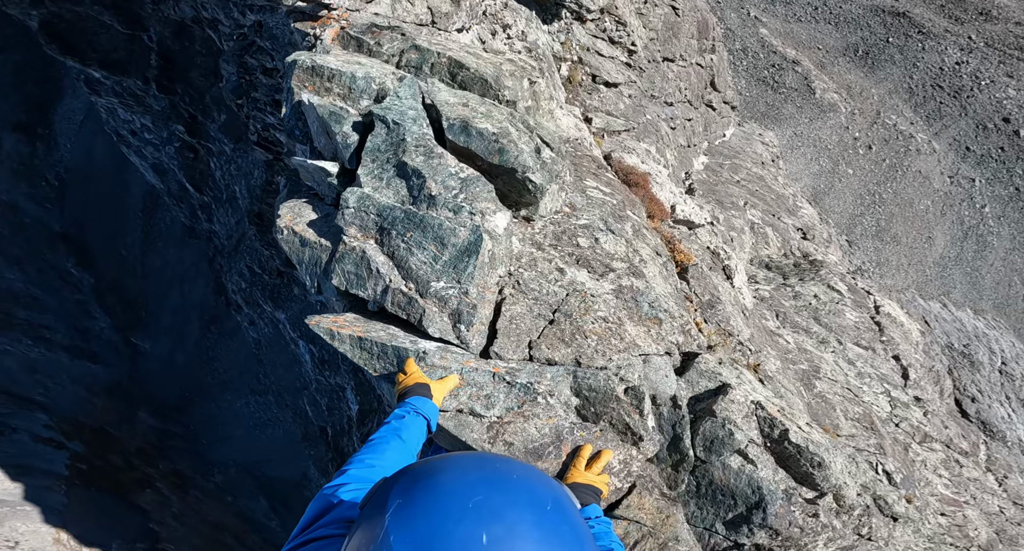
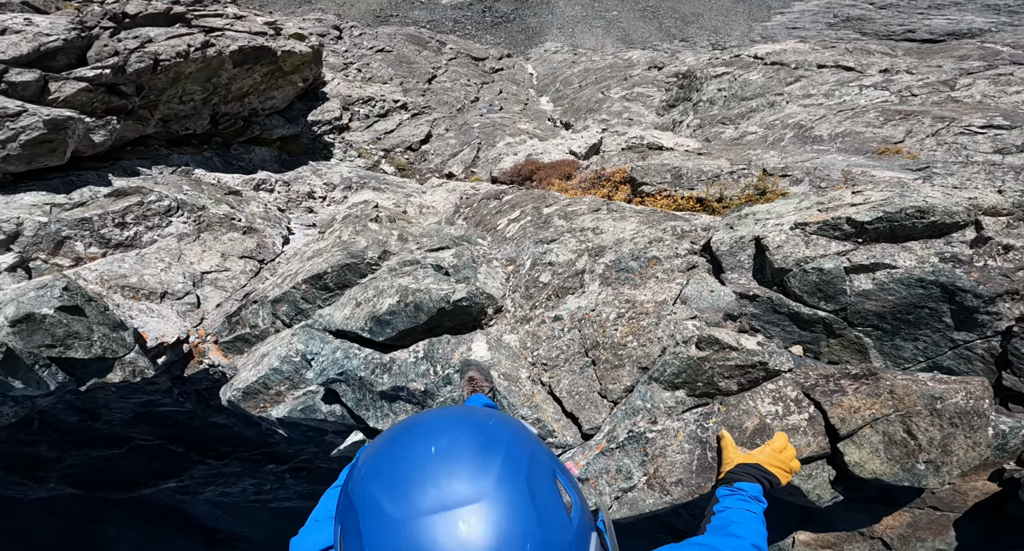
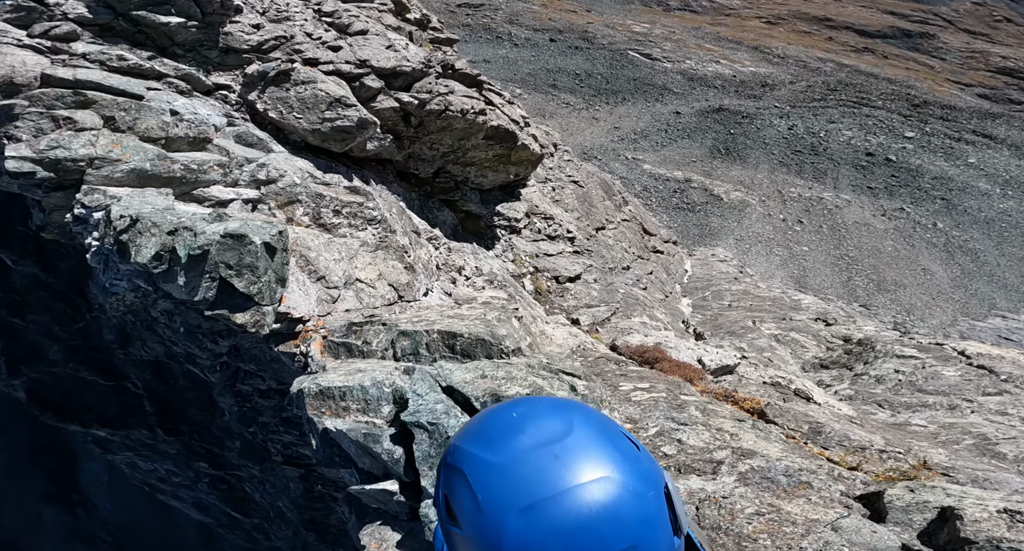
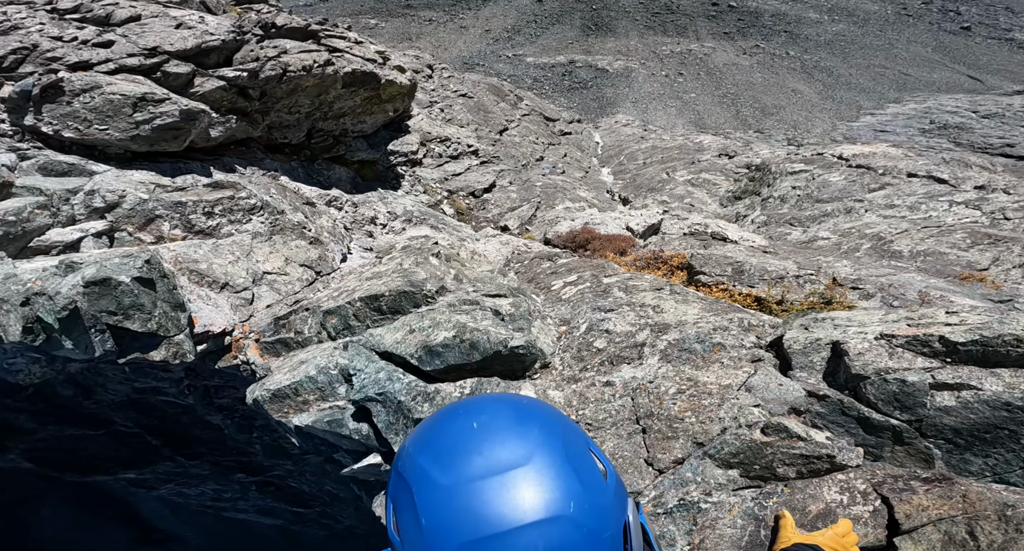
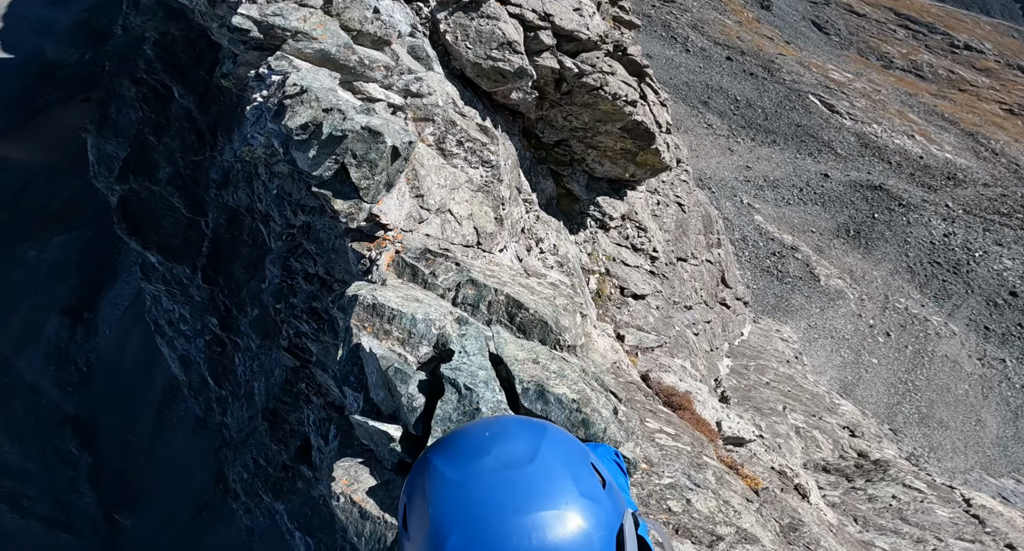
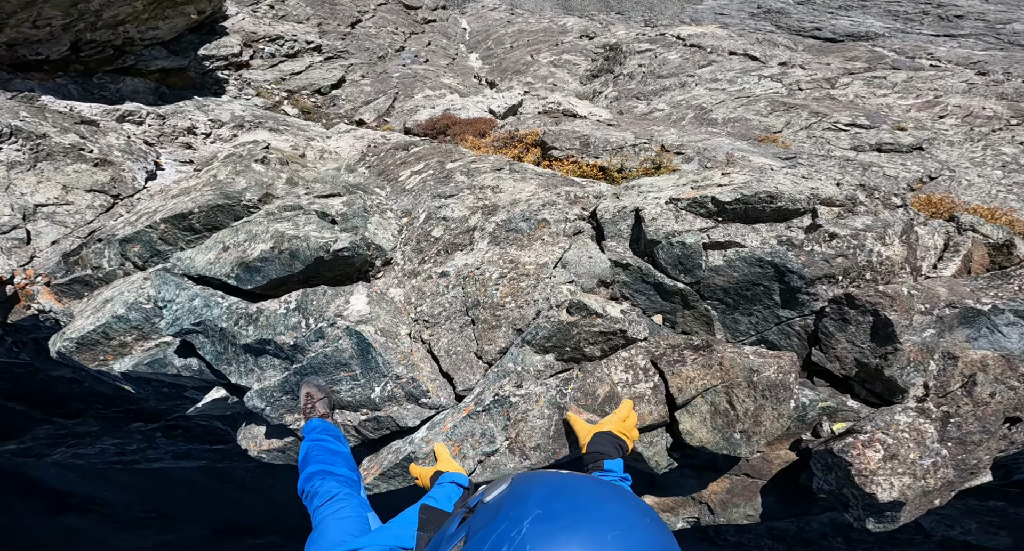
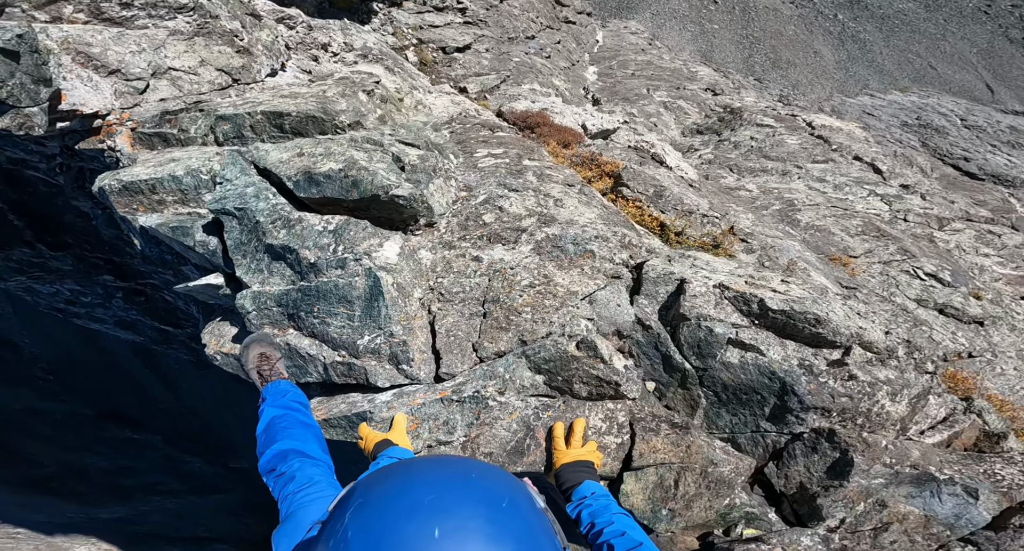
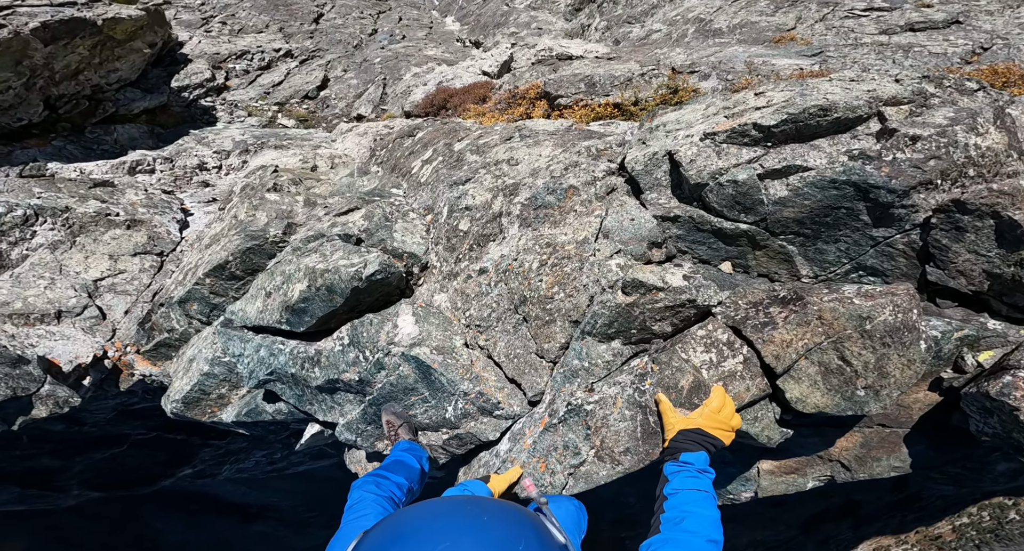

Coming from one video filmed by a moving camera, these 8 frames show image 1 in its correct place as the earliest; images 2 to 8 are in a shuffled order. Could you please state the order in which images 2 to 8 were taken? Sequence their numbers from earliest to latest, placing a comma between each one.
7, 6, 8, 2, 4, 3, 5
